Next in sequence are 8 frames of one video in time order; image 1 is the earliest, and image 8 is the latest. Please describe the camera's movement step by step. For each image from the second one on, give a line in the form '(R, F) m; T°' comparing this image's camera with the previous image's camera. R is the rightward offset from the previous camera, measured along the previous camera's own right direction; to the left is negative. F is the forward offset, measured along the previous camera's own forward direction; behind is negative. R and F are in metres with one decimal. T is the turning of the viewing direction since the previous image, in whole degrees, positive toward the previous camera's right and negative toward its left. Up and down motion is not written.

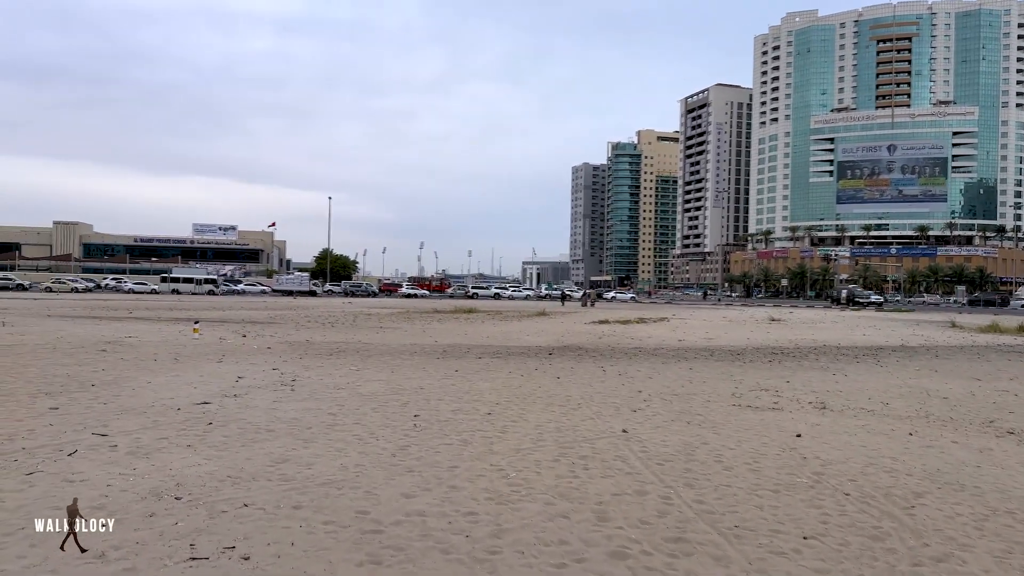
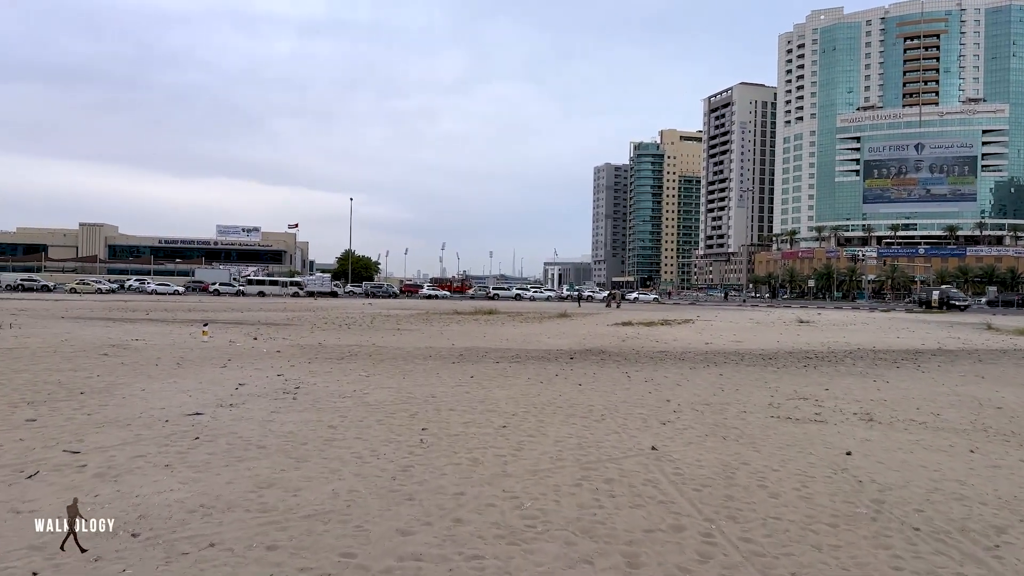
(+0.1, +0.9) m; -2°
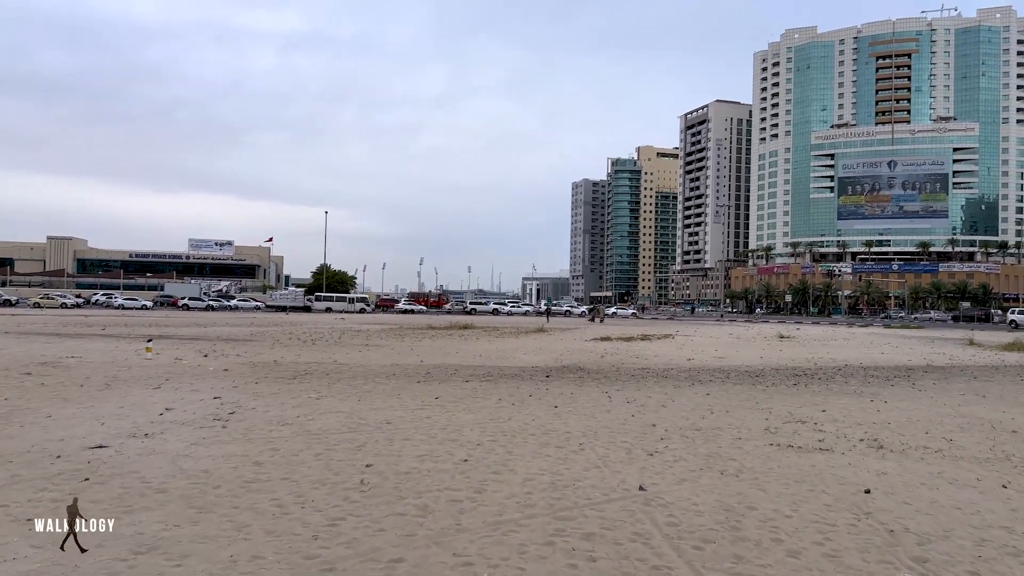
(+0.2, +1.3) m; +2°
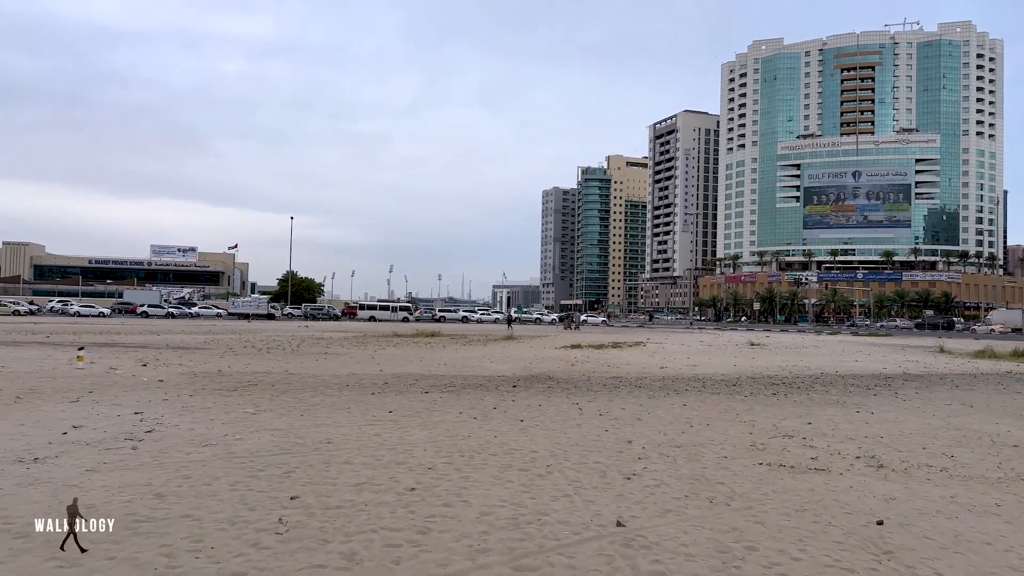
(+0.1, +1.1) m; +2°
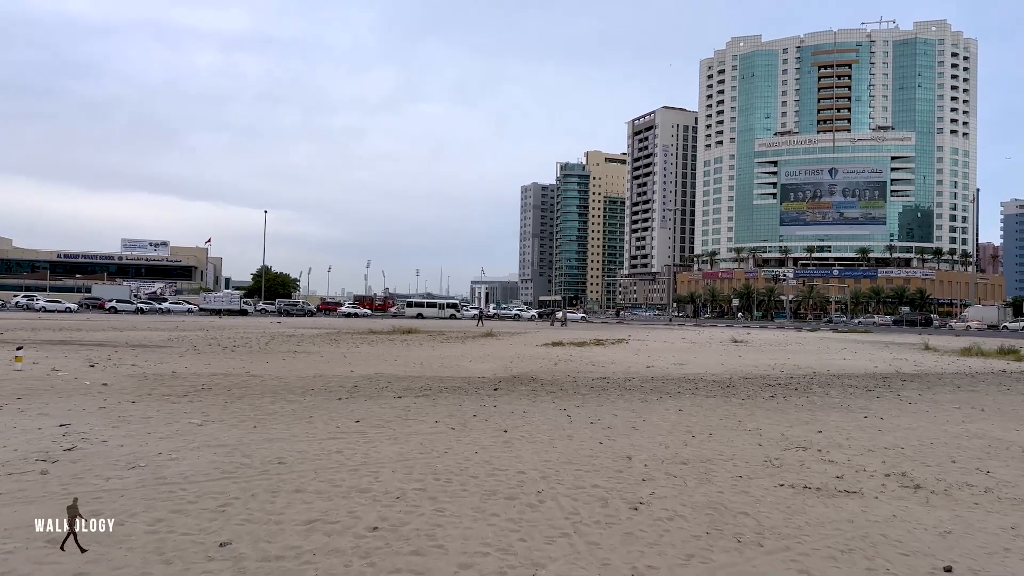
(-0.1, +1.2) m; +2°
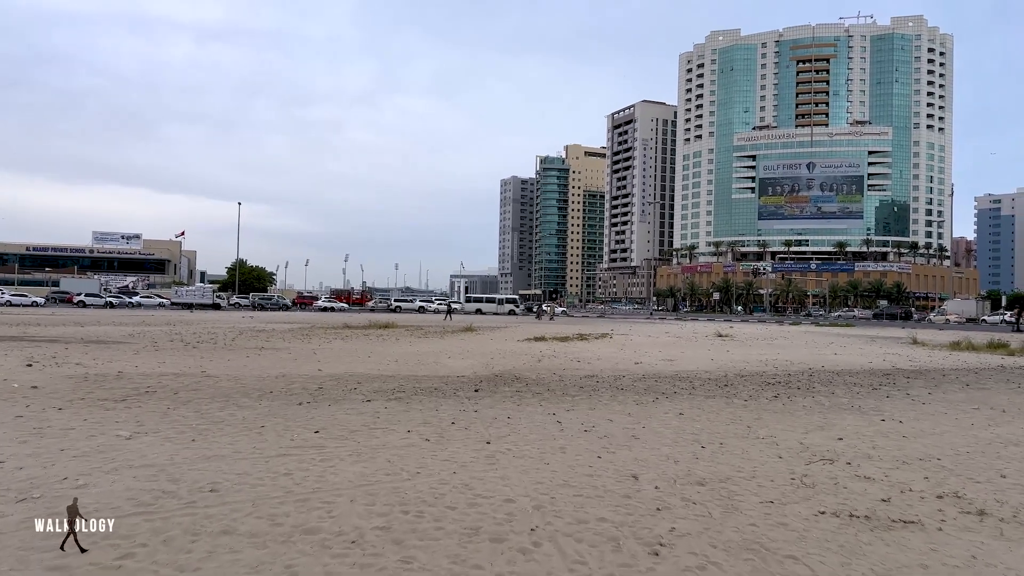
(0.0, +1.4) m; +1°
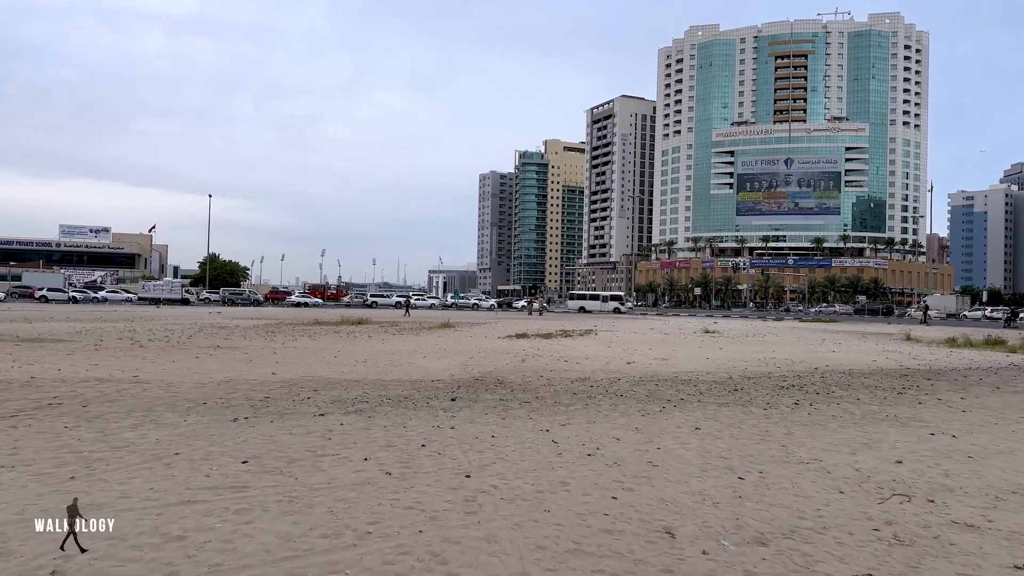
(-0.1, +2.0) m; +2°
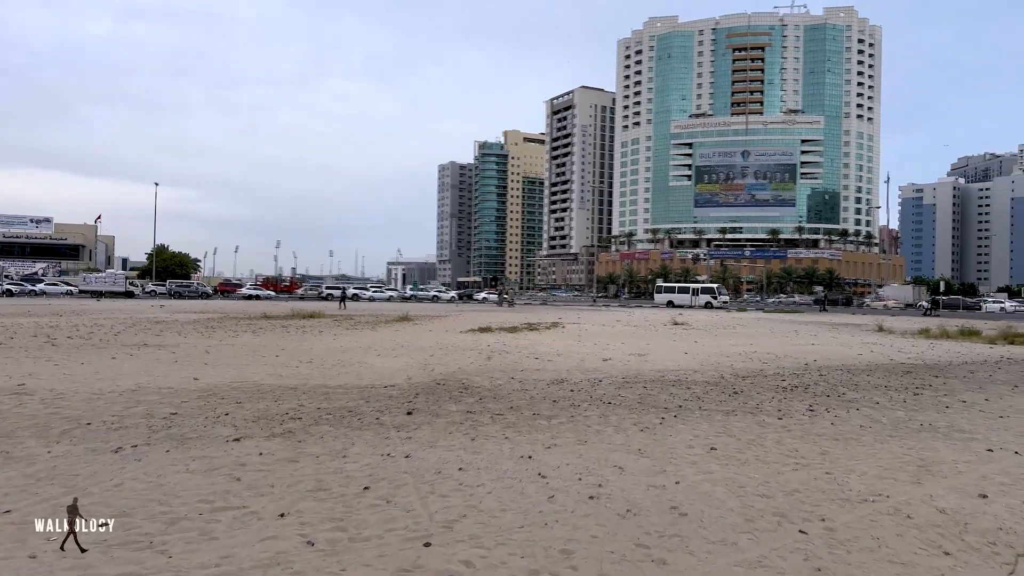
(-0.1, +2.1) m; +3°
